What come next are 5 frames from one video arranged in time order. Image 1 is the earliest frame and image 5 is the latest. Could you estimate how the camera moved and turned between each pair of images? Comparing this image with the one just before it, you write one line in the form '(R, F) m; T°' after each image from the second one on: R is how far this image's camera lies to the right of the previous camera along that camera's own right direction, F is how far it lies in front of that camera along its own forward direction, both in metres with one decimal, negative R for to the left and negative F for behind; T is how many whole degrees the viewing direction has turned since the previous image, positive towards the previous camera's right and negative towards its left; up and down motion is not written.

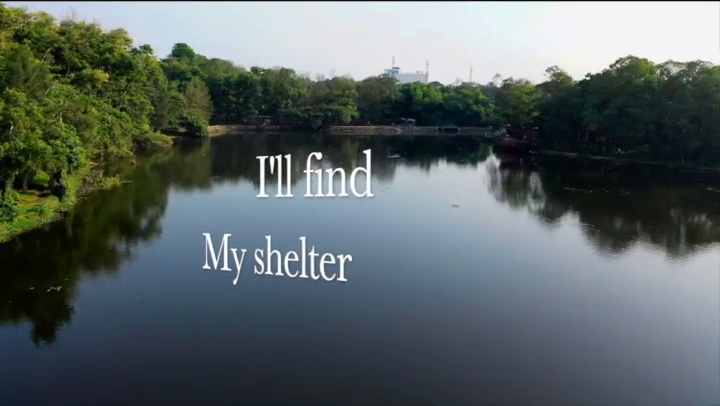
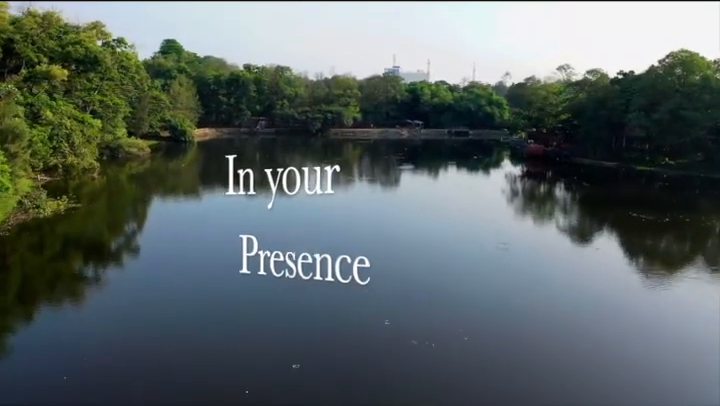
(-0.2, +3.1) m; 0°
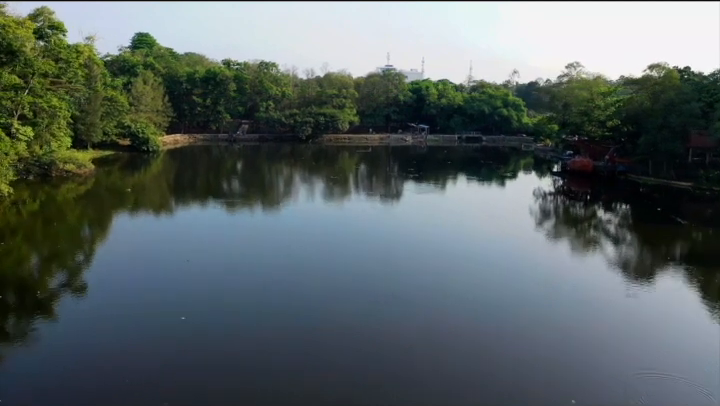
(-0.3, +4.4) m; +1°
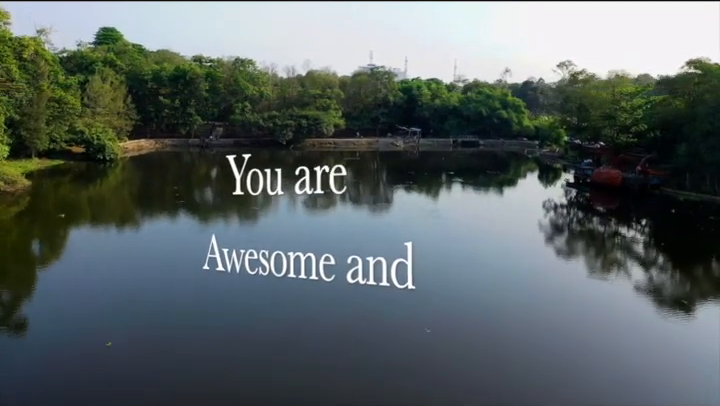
(-0.2, +2.6) m; +2°
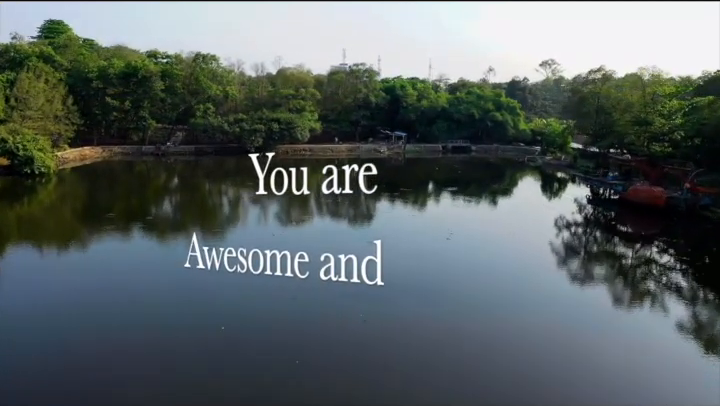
(-0.3, +2.9) m; +3°
